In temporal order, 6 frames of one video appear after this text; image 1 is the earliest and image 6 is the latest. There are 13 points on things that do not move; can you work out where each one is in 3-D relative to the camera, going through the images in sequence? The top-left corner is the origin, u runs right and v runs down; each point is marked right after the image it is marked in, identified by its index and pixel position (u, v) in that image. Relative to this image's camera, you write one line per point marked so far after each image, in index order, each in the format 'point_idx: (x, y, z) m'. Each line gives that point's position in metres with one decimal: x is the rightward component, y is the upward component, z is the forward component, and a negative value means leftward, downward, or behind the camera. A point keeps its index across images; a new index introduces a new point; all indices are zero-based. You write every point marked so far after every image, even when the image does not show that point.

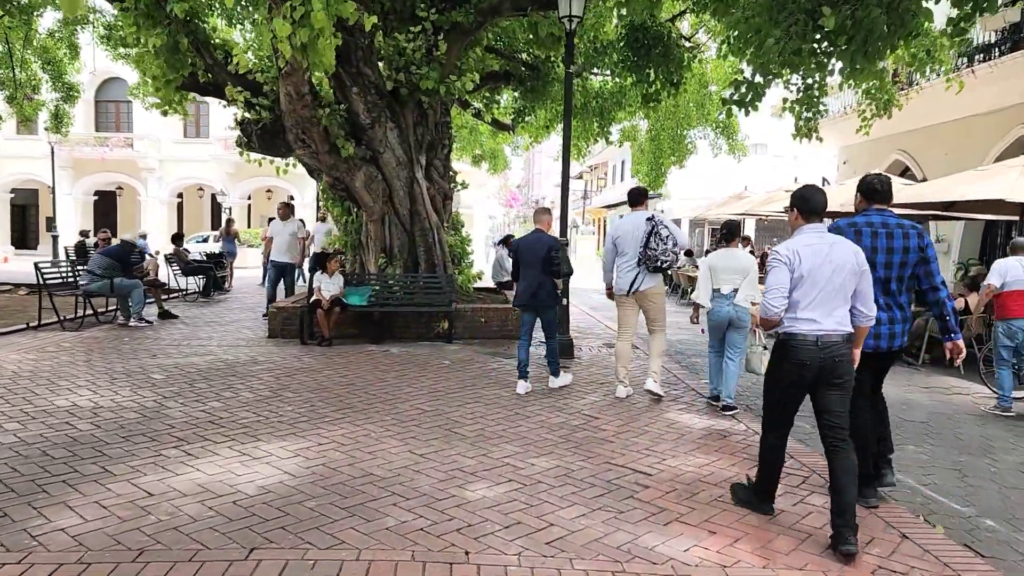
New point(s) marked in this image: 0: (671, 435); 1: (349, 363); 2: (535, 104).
0: (+1.1, -1.0, +5.9) m
1: (-1.6, -0.7, +8.3) m
2: (+0.4, +3.5, +15.9) m
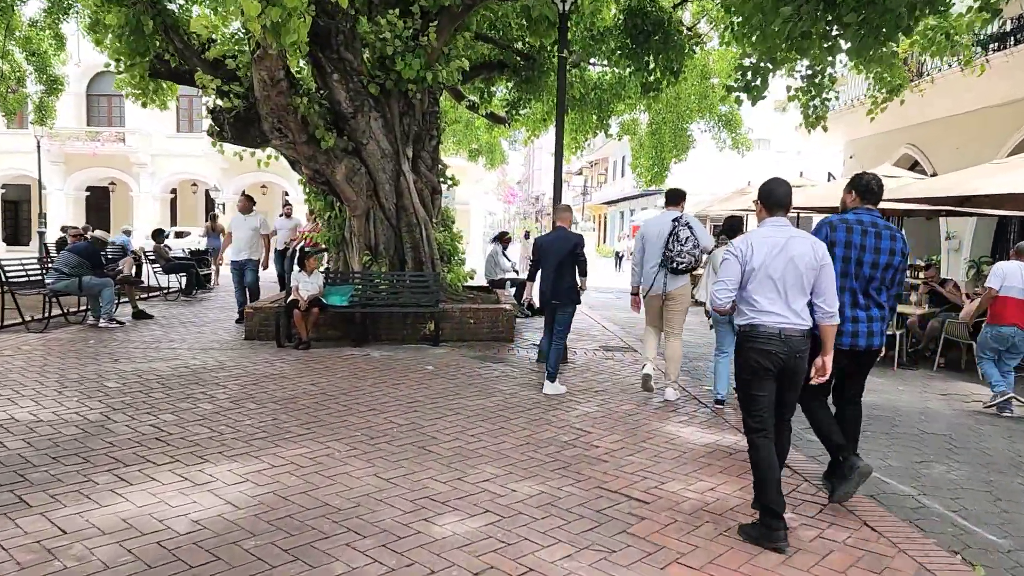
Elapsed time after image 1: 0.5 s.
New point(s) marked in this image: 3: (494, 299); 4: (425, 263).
0: (+1.0, -1.0, +5.4) m
1: (-1.7, -0.7, +7.7) m
2: (+0.3, +3.5, +15.3) m
3: (-0.2, -0.1, +10.9) m
4: (-1.1, +0.3, +10.7) m
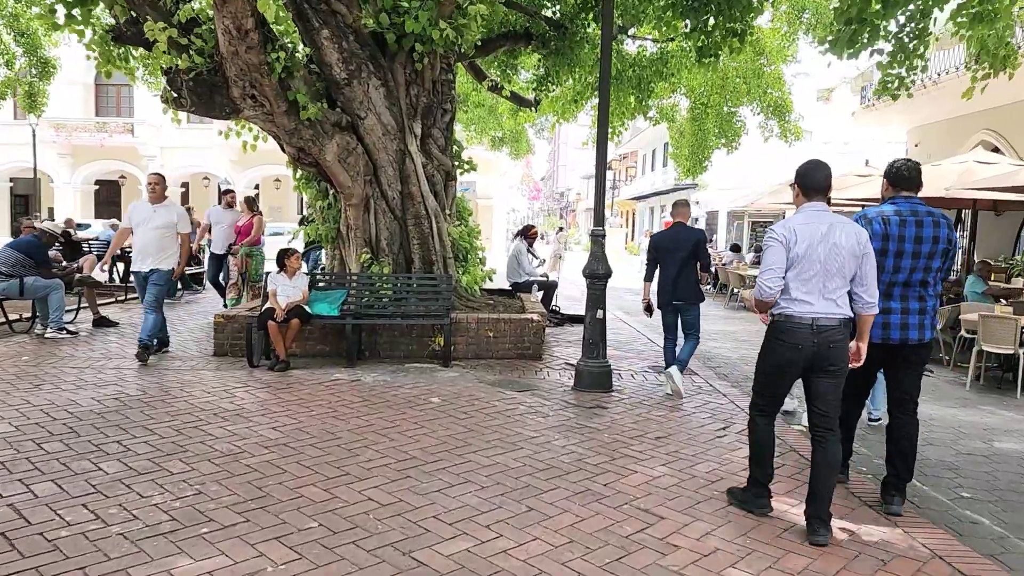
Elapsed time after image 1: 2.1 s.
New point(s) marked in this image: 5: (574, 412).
0: (+1.2, -1.1, +3.5) m
1: (-1.5, -0.8, +5.9) m
2: (+0.8, +3.5, +13.5) m
3: (+0.1, -0.2, +9.1) m
4: (-0.8, +0.3, +8.9) m
5: (+0.4, -0.9, +6.0) m
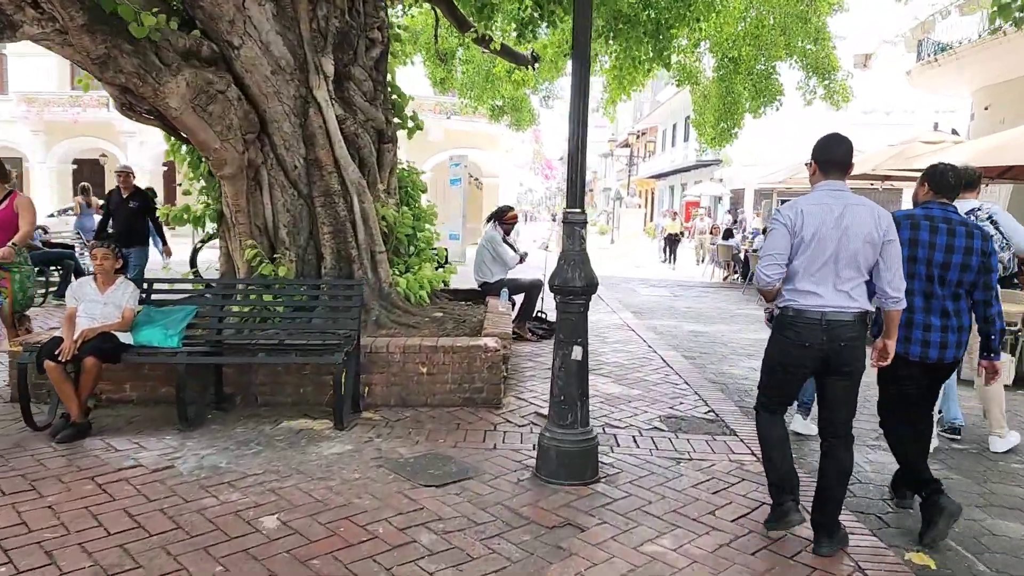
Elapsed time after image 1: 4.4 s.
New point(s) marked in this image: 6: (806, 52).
0: (+0.7, -1.3, +0.8) m
1: (-1.9, -0.9, +3.3) m
2: (+0.5, +3.5, +10.7) m
3: (-0.3, -0.3, +6.4) m
4: (-1.2, +0.2, +6.2) m
5: (0.0, -1.0, +3.3) m
6: (+5.1, +4.1, +14.5) m
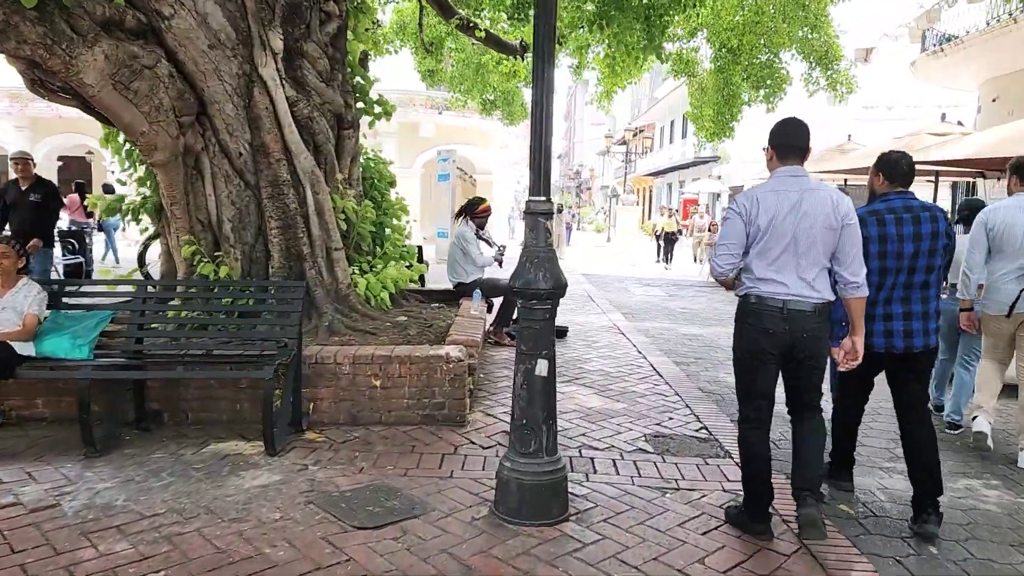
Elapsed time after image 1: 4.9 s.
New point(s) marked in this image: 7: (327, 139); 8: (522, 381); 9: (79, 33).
0: (+0.5, -1.3, +0.2) m
1: (-2.1, -0.9, +2.6) m
2: (+0.3, +3.5, +10.0) m
3: (-0.5, -0.3, +5.8) m
4: (-1.3, +0.2, +5.6) m
5: (-0.2, -1.0, +2.7) m
6: (+4.9, +4.1, +13.9) m
7: (-1.3, +1.0, +5.9) m
8: (0.0, -0.4, +3.5) m
9: (-2.3, +1.4, +4.5) m
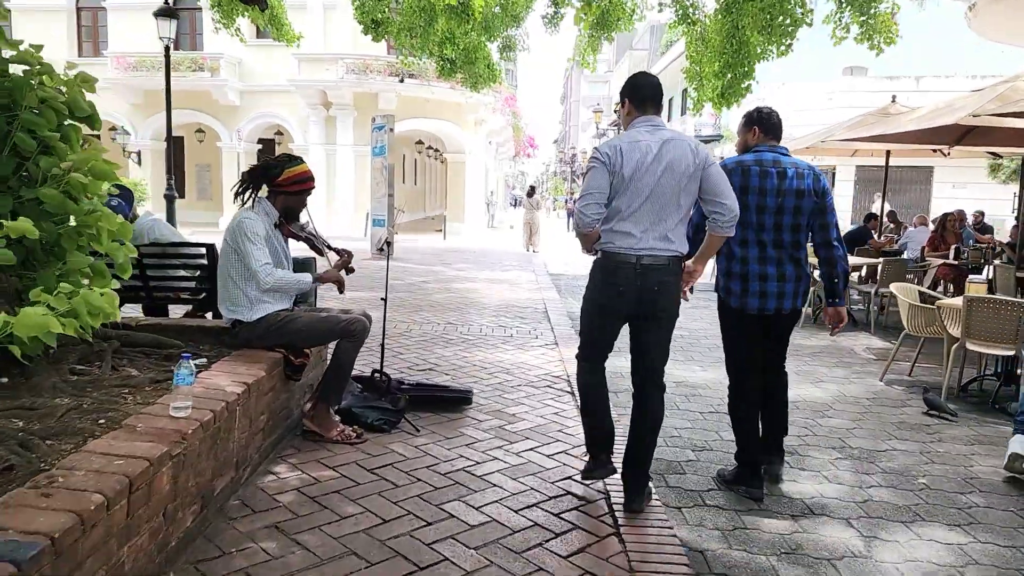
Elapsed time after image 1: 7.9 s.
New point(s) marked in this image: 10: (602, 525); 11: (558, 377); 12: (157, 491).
0: (-0.2, -1.6, -3.4) m
1: (-2.9, -1.2, -0.9) m
2: (-0.4, +3.4, +6.4) m
3: (-1.2, -0.5, +2.2) m
4: (-2.1, 0.0, +2.0) m
5: (-0.9, -1.3, -0.9) m
6: (+4.1, +4.0, +10.3) m
7: (-2.1, +0.8, +2.3) m
8: (-0.7, -0.6, -0.1) m
9: (-3.1, +1.1, +1.0) m
10: (+0.3, -0.9, +3.2) m
11: (+0.3, -0.6, +5.5) m
12: (-1.0, -0.5, +2.3) m
